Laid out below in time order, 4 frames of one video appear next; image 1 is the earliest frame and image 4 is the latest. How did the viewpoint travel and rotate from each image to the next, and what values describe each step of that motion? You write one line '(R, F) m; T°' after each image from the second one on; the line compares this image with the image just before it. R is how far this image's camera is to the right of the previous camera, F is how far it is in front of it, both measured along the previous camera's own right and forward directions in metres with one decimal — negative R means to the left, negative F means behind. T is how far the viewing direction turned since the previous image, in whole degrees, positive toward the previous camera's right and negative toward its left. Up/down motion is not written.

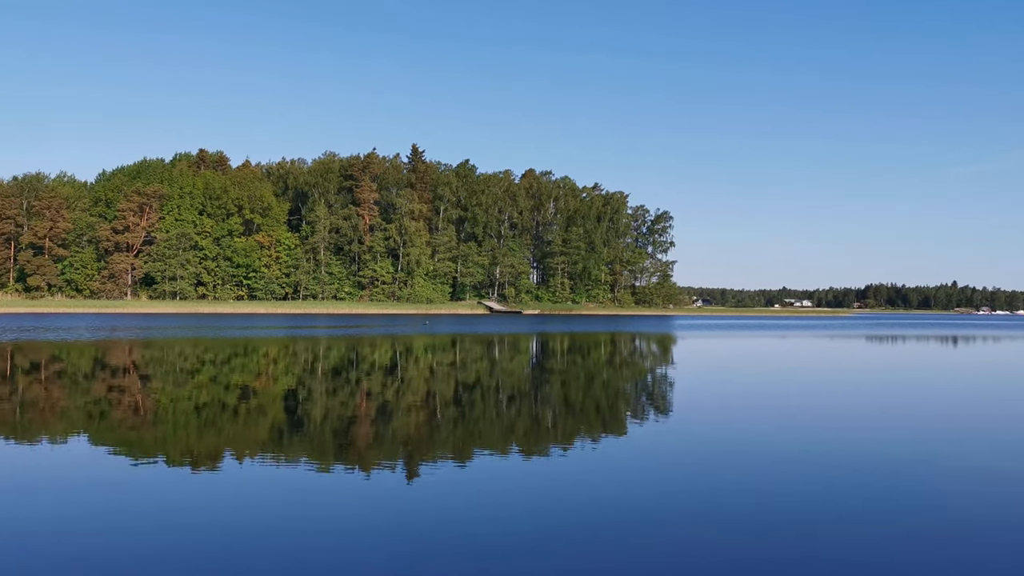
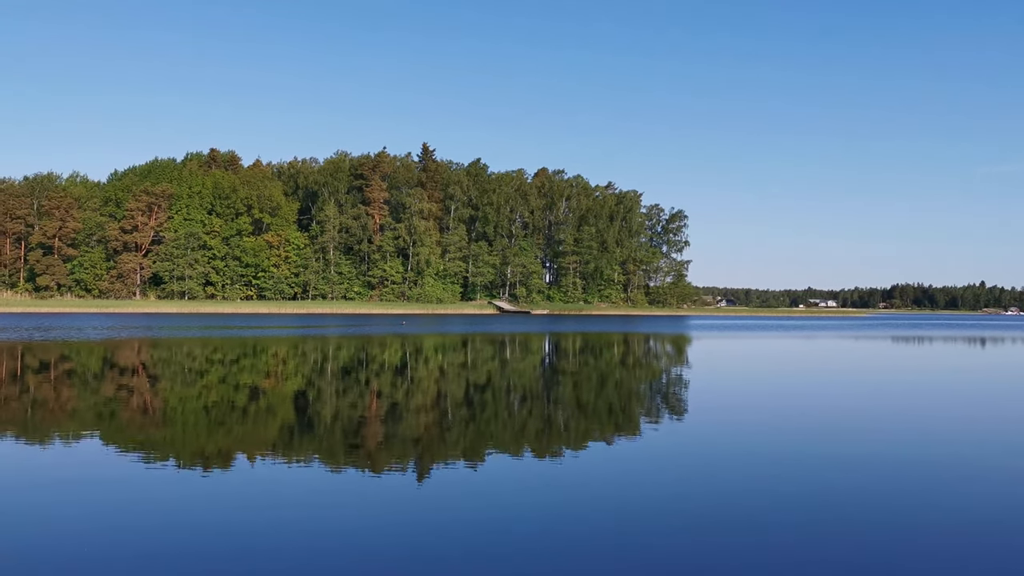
(-0.2, +0.2) m; -1°
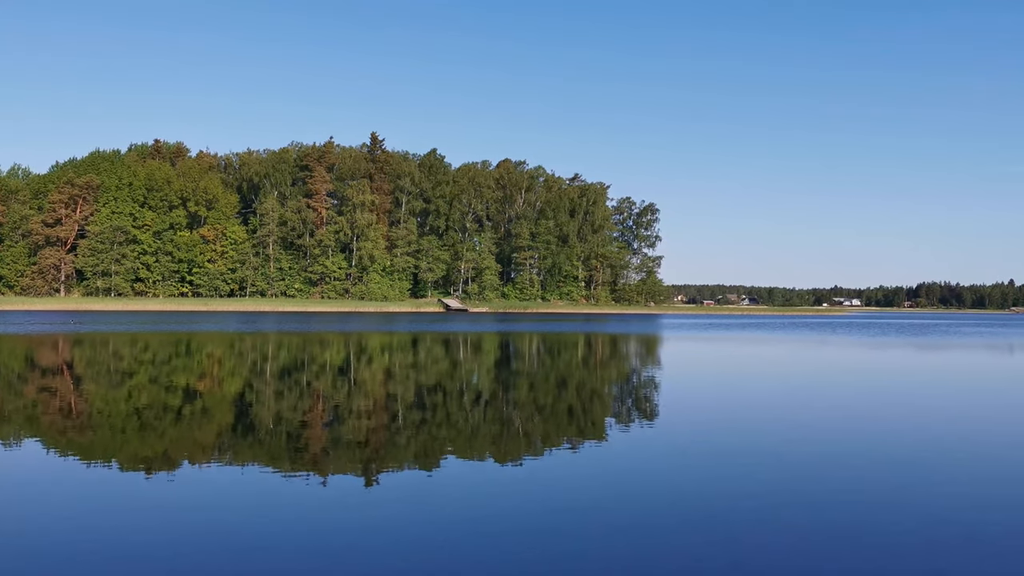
(-0.8, +1.7) m; +4°
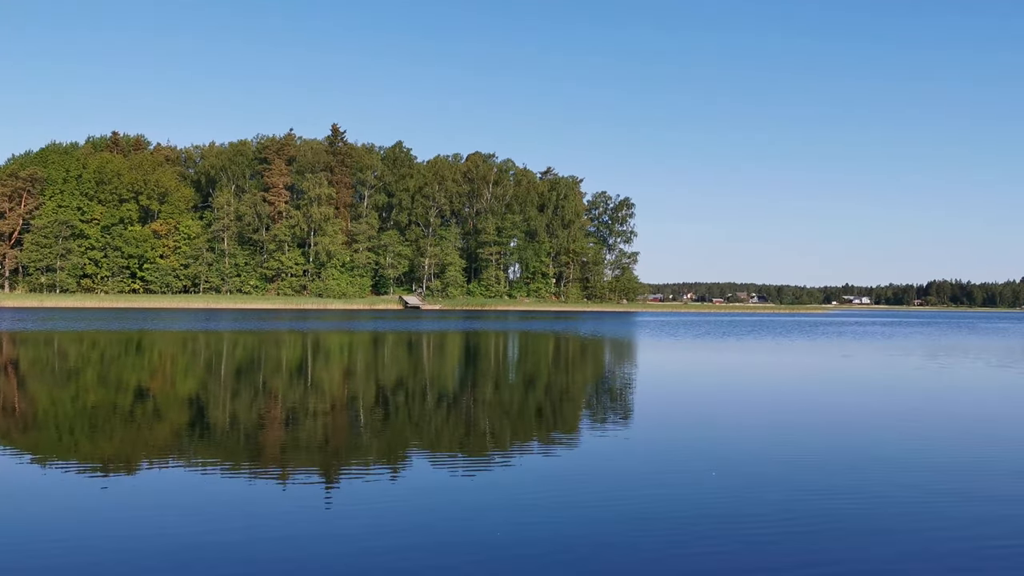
(-0.5, +1.1) m; +3°
